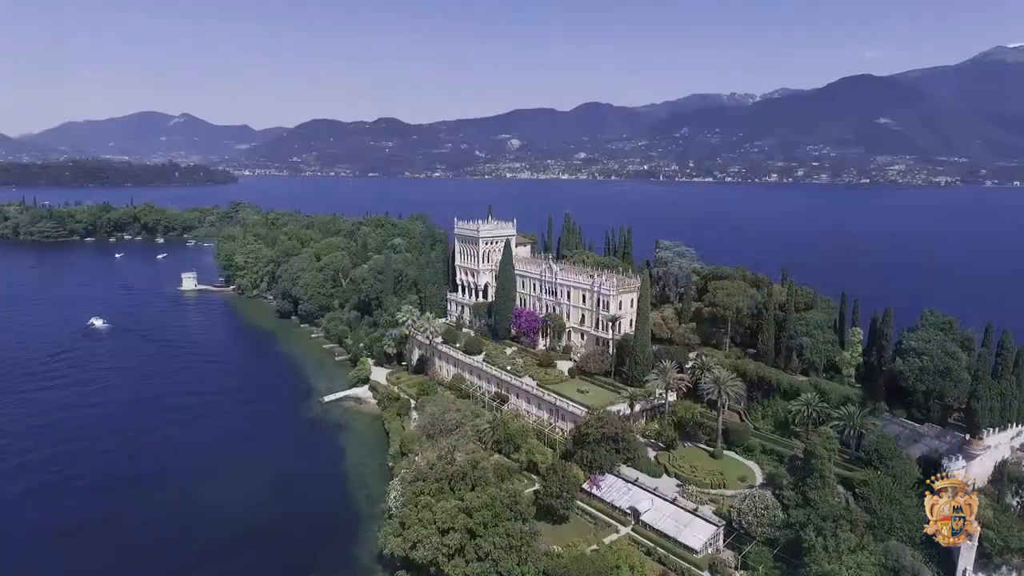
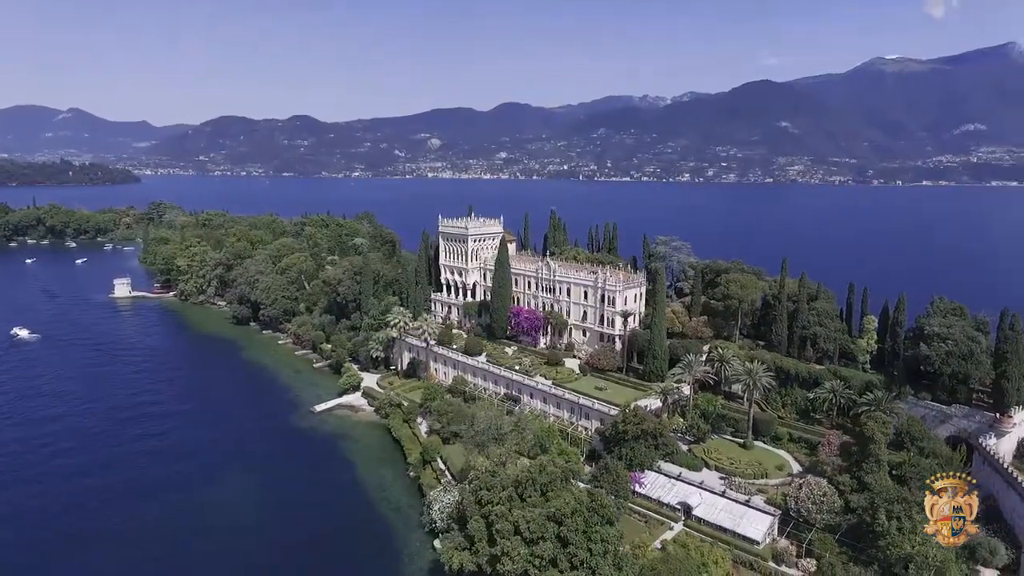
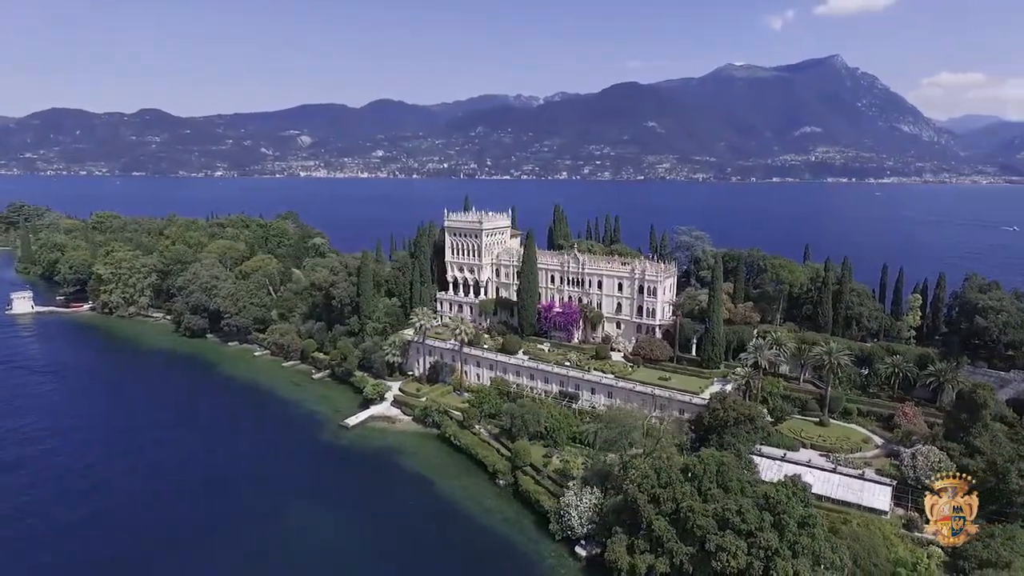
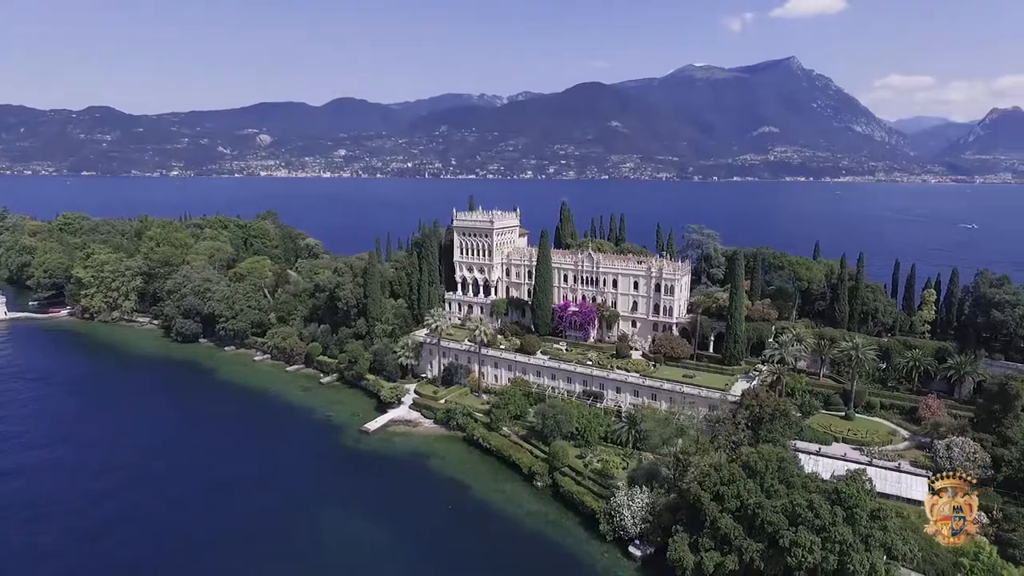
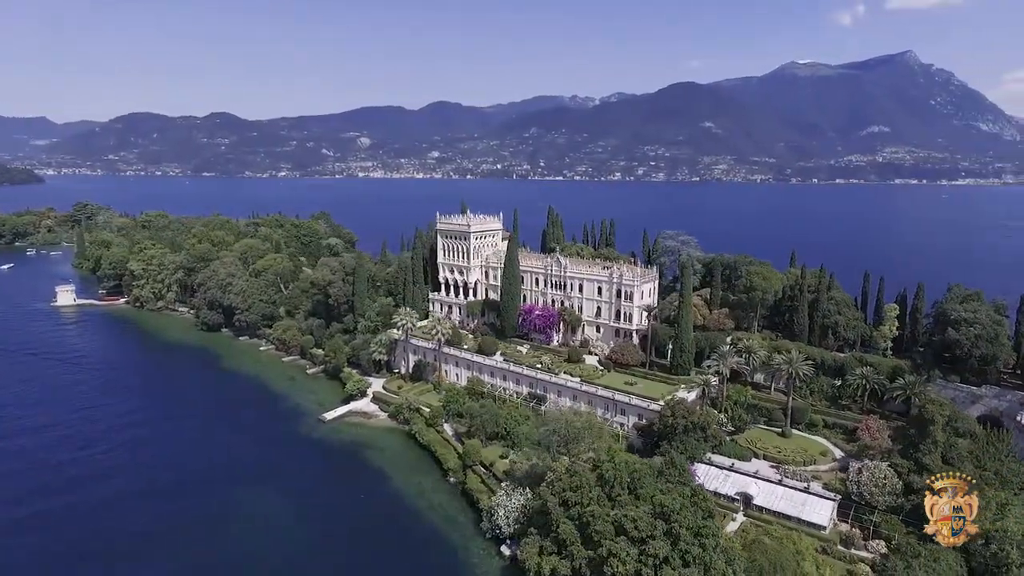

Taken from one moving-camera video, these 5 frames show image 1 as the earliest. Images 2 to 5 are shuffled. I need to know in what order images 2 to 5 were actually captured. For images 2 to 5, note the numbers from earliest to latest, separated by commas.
2, 5, 3, 4
